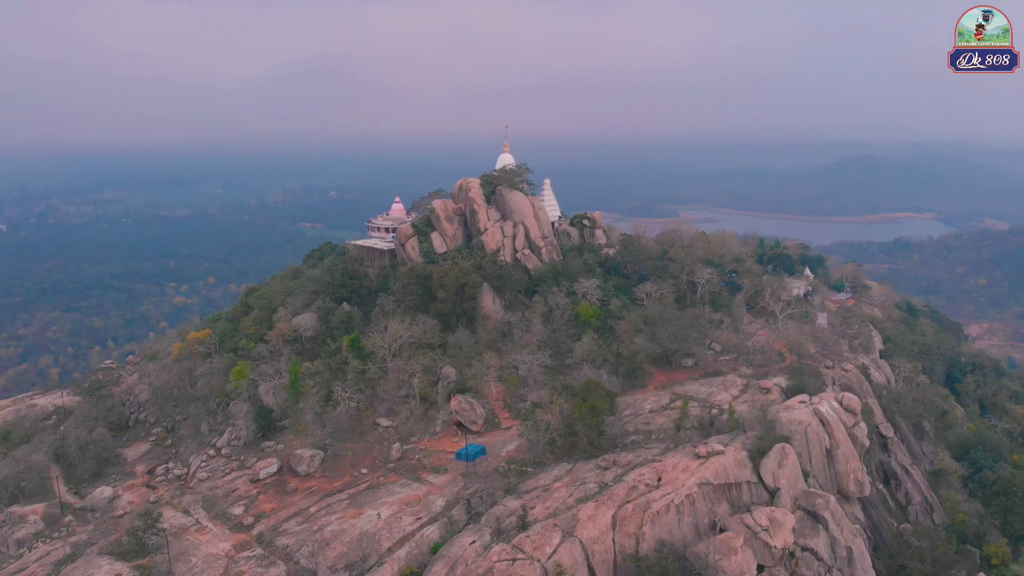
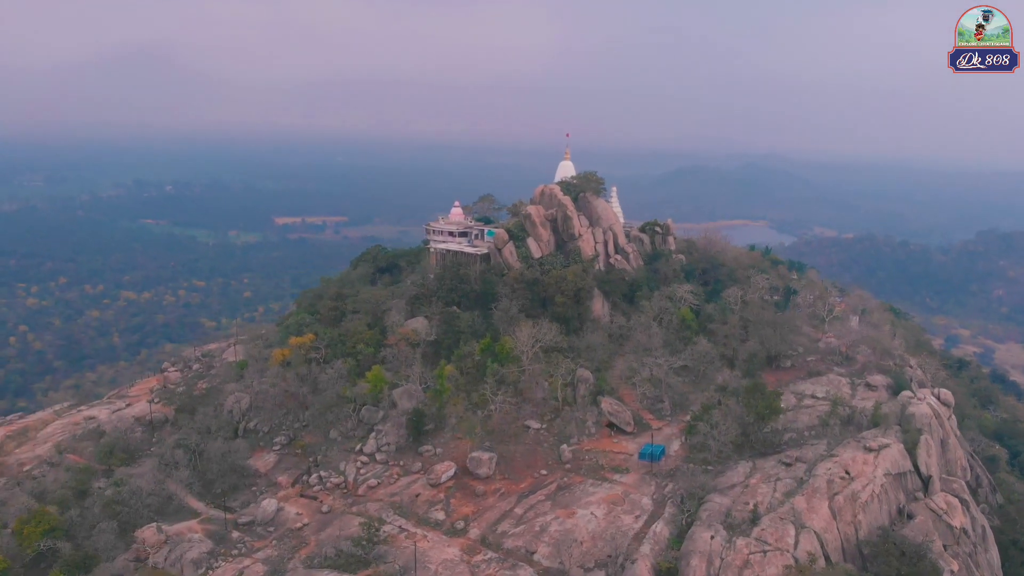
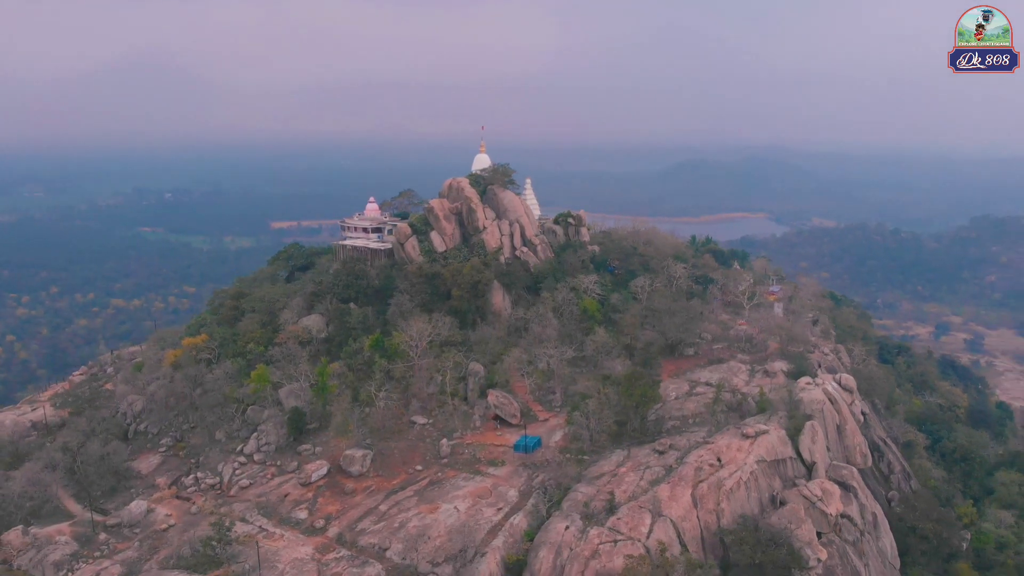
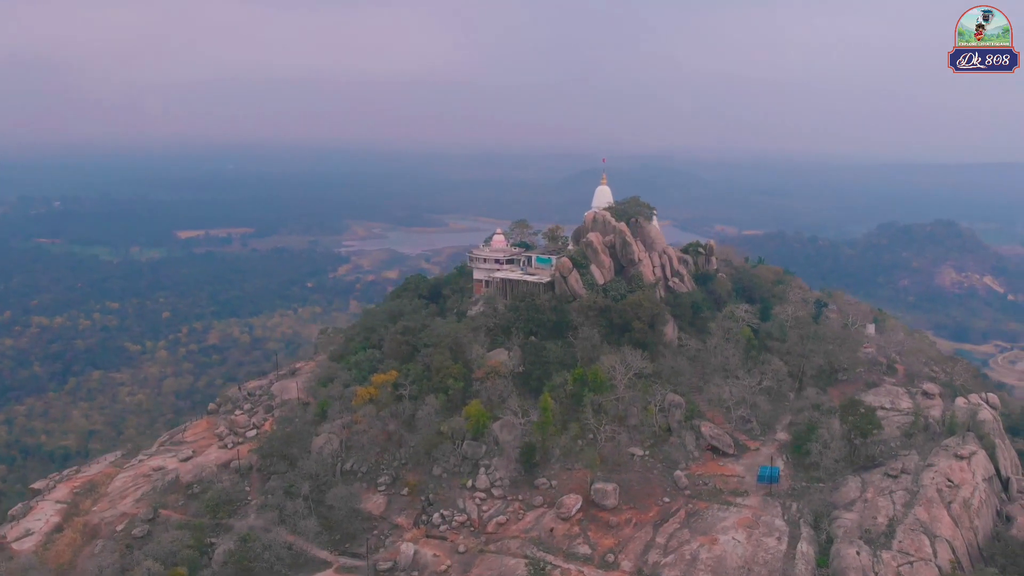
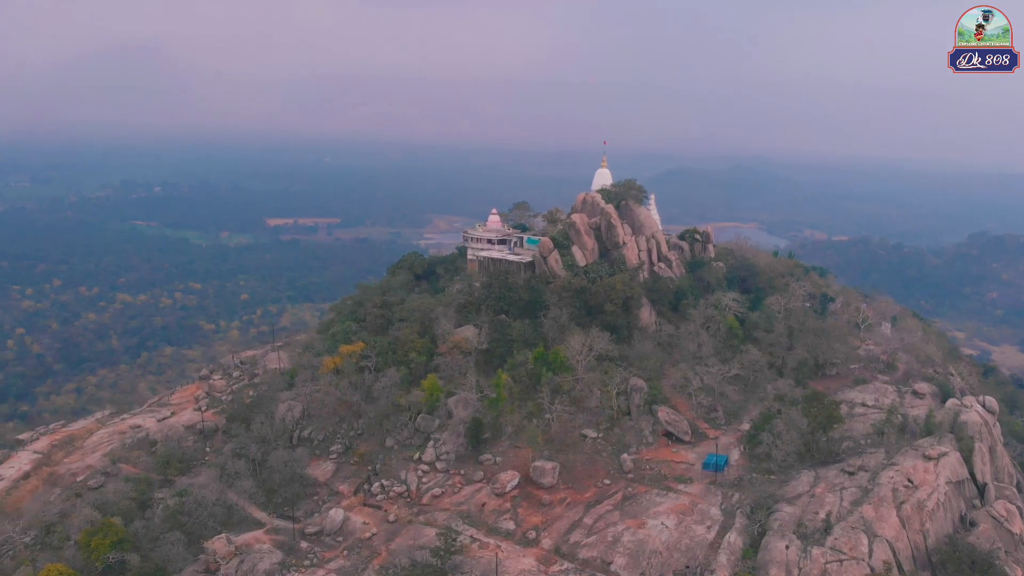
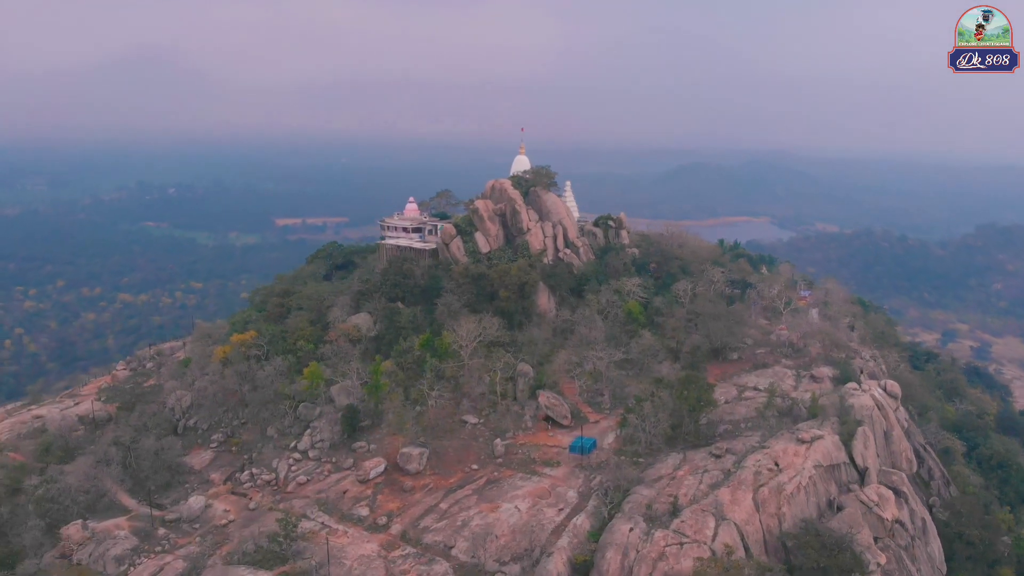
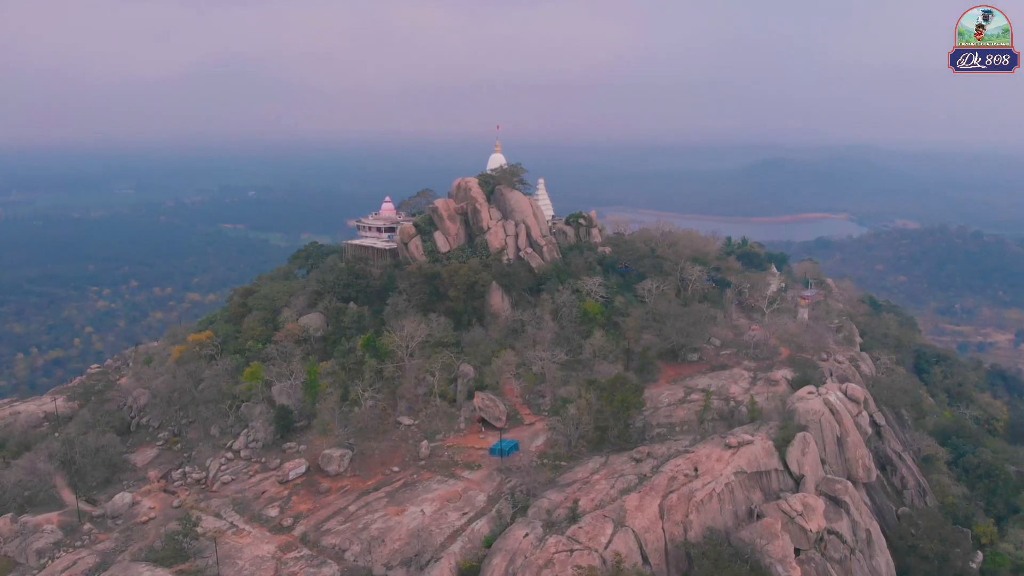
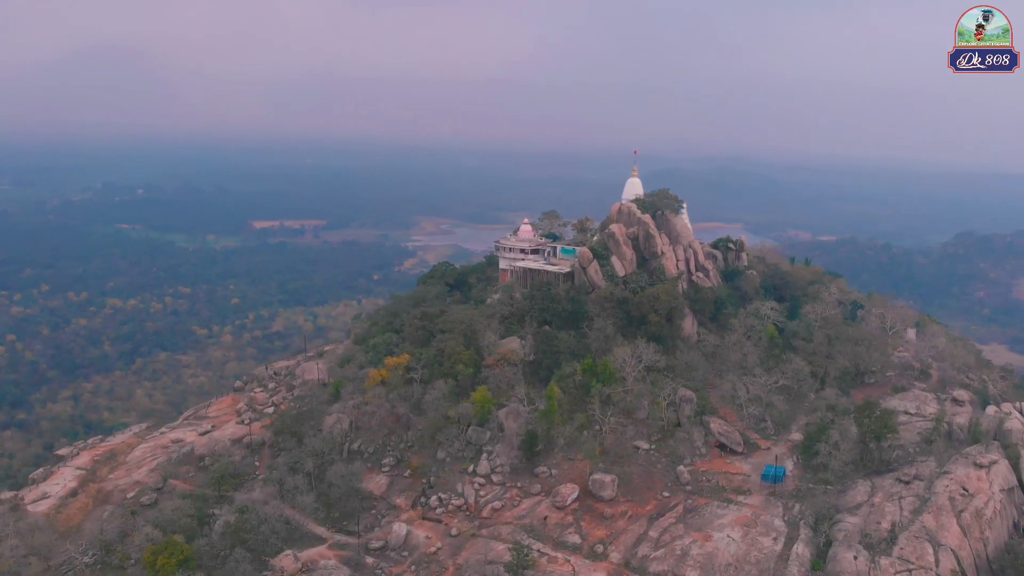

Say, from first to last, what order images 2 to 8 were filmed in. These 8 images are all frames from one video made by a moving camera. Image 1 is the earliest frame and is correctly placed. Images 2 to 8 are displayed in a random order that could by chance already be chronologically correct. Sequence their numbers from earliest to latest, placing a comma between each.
7, 3, 6, 2, 5, 8, 4
